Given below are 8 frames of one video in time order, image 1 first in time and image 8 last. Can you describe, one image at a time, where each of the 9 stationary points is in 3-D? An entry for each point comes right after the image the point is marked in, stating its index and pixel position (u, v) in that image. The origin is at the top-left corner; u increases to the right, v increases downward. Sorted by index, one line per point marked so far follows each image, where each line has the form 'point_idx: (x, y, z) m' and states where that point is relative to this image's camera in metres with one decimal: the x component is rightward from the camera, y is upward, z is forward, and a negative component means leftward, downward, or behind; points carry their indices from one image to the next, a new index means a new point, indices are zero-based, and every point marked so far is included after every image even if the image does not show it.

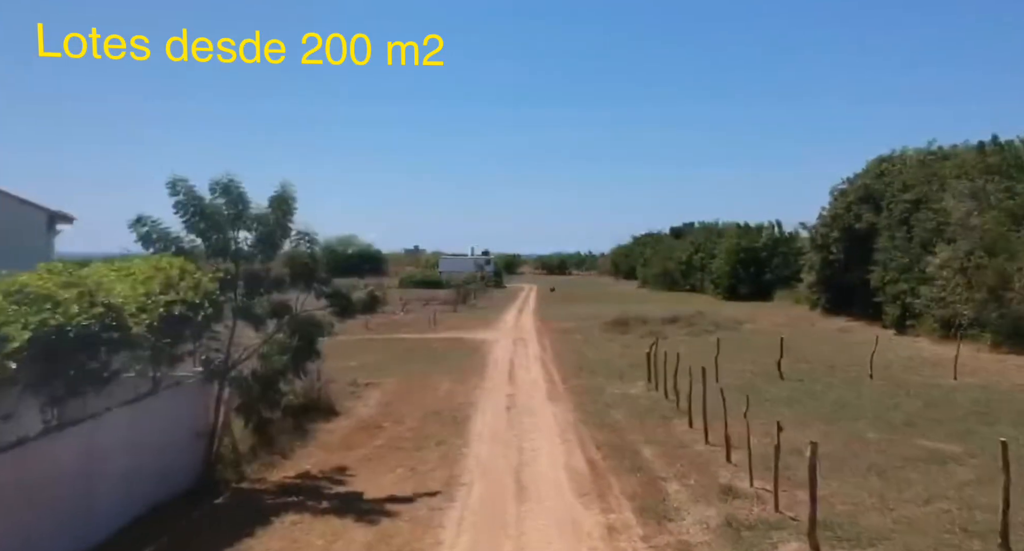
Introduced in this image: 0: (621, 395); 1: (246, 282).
0: (+2.4, -2.7, +18.7) m
1: (-3.7, -0.1, +11.8) m
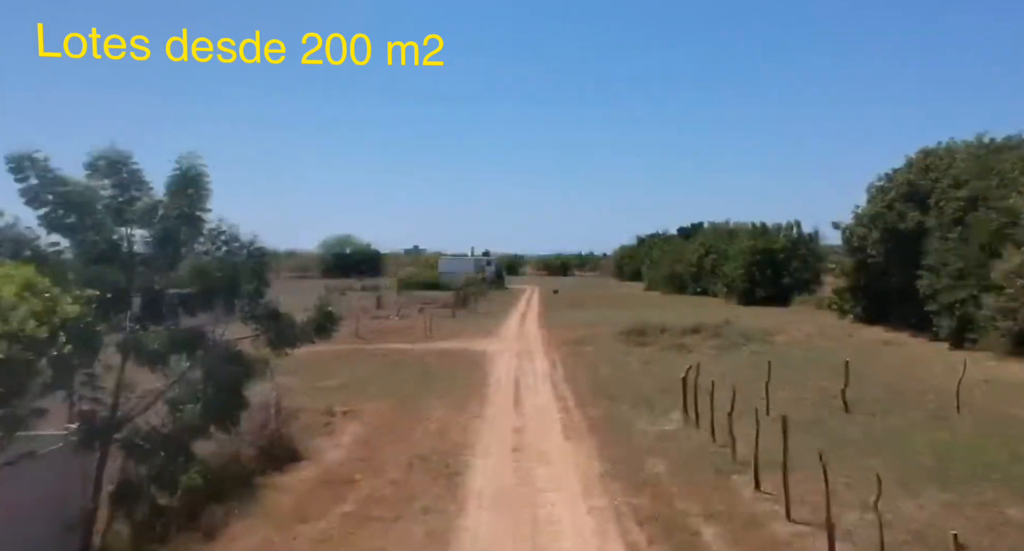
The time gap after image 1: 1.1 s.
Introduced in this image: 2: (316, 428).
0: (+2.6, -2.9, +15.1) m
1: (-3.5, -0.3, +8.2) m
2: (-3.8, -3.0, +16.5) m
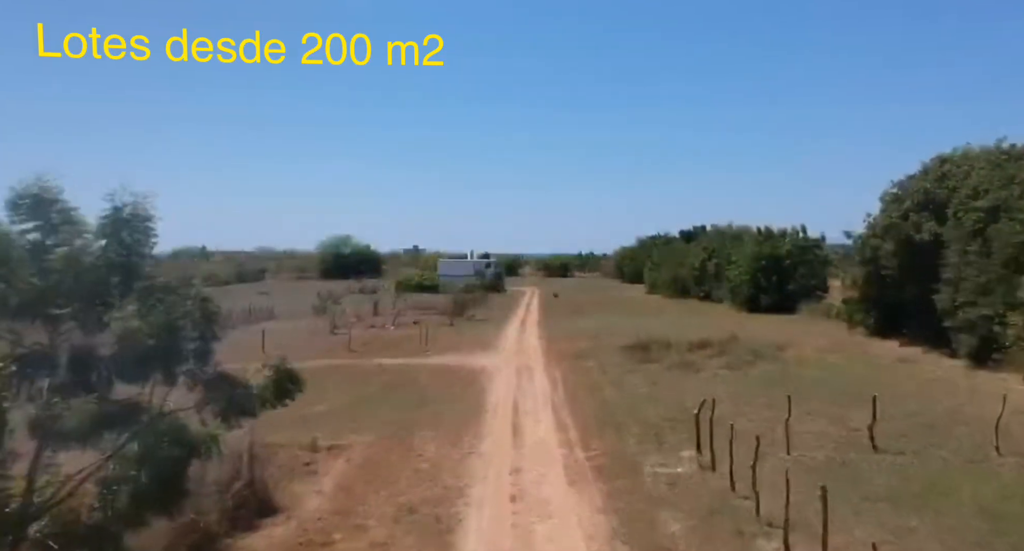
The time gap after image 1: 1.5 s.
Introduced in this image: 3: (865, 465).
0: (+2.5, -3.3, +13.8) m
1: (-3.6, -0.7, +6.8) m
2: (-3.8, -3.4, +15.1) m
3: (+5.9, -3.2, +14.3) m
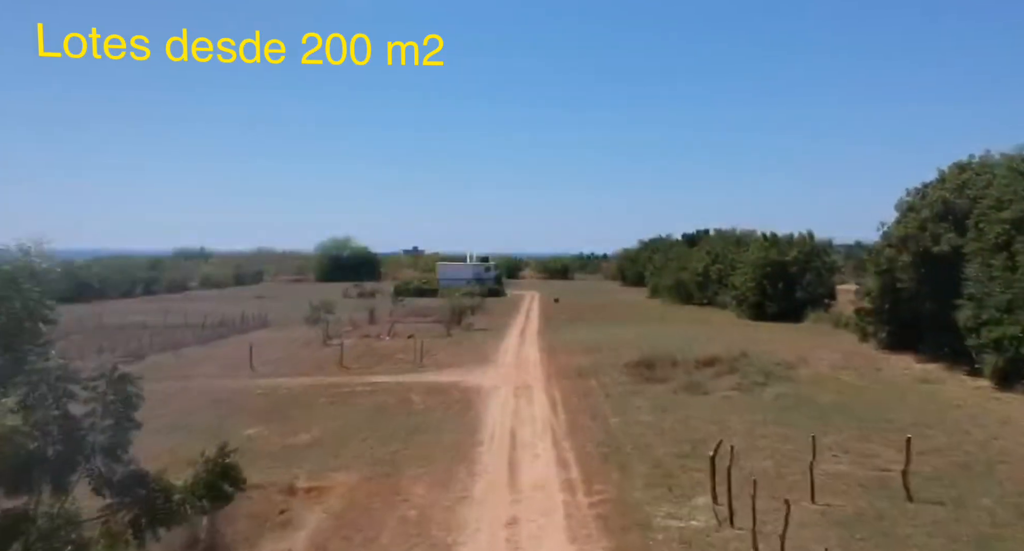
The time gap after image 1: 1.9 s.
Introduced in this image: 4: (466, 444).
0: (+2.4, -3.8, +12.3) m
1: (-3.6, -1.2, +5.4) m
2: (-3.9, -3.9, +13.7) m
3: (+5.9, -3.7, +12.9) m
4: (-1.1, -3.9, +19.9) m
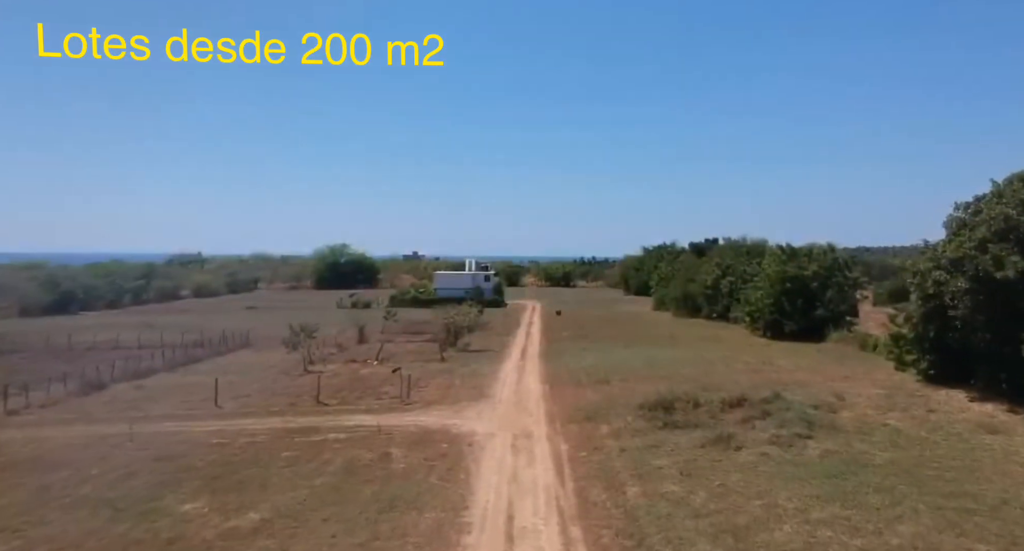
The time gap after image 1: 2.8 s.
0: (+2.4, -4.6, +8.4) m
1: (-3.7, -2.0, +1.5) m
2: (-4.0, -4.7, +9.8) m
3: (+5.8, -4.5, +9.0) m
4: (-1.1, -4.8, +16.0) m
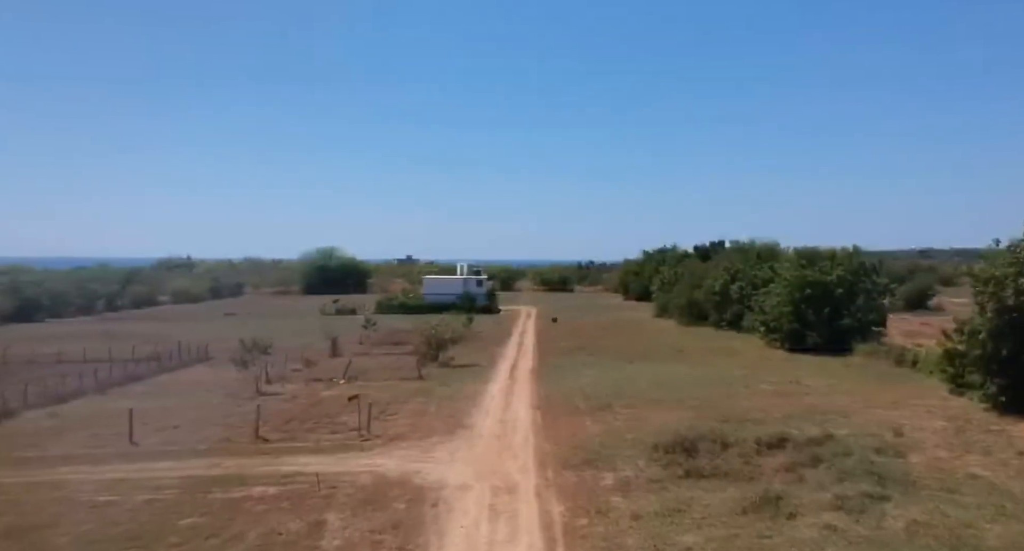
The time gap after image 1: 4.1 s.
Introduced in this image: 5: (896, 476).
0: (+1.9, -4.7, +2.8) m
1: (-4.1, -2.1, -4.1) m
2: (-4.4, -4.8, +4.2) m
3: (+5.4, -4.6, +3.4) m
4: (-1.6, -4.9, +10.5) m
5: (+8.0, -4.2, +17.7) m
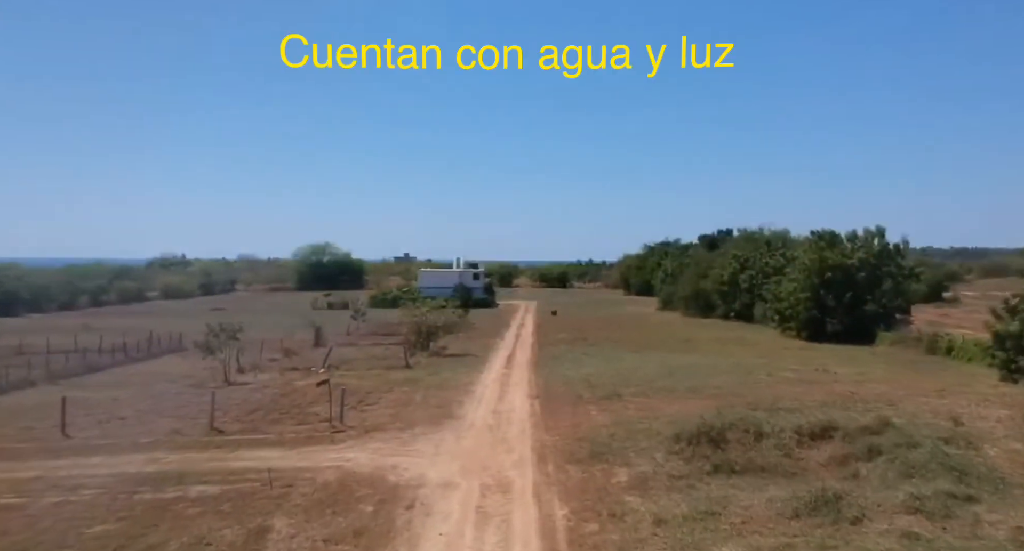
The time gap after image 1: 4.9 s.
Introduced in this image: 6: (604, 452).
0: (+1.8, -3.8, -0.5) m
1: (-4.2, -1.2, -7.4) m
2: (-4.5, -3.9, +0.9) m
3: (+5.3, -3.7, +0.1) m
4: (-1.7, -4.0, +7.1) m
5: (+7.9, -3.3, +14.4) m
6: (+2.0, -3.7, +18.2) m
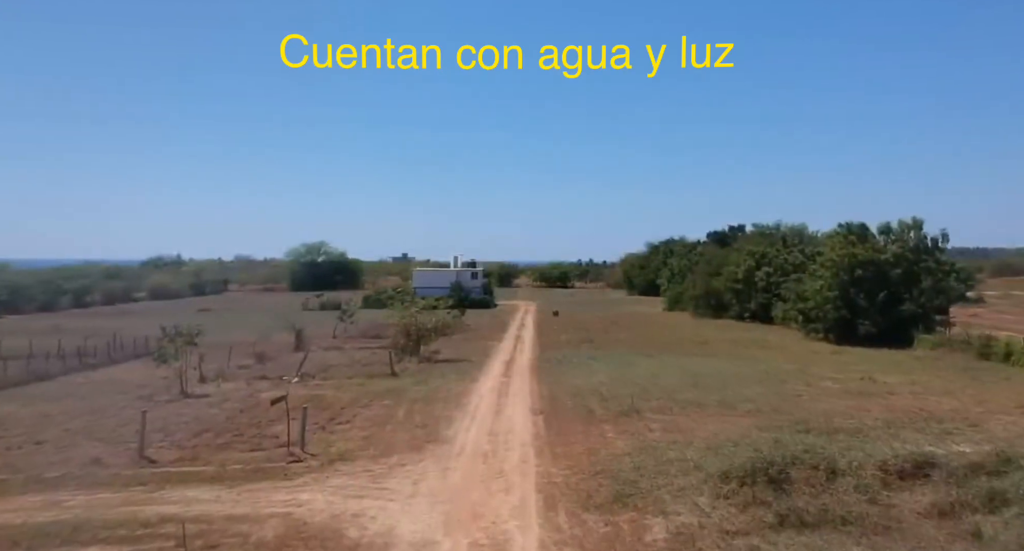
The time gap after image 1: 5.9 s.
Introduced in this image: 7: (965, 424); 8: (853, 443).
0: (+1.8, -3.7, -4.6) m
1: (-4.2, -1.0, -11.5) m
2: (-4.5, -3.8, -3.2) m
3: (+5.2, -3.5, -4.0) m
4: (-1.7, -3.9, +3.0) m
5: (+7.9, -3.2, +10.3) m
6: (+2.0, -3.6, +14.1) m
7: (+9.9, -3.2, +18.7) m
8: (+6.4, -3.1, +16.2) m
